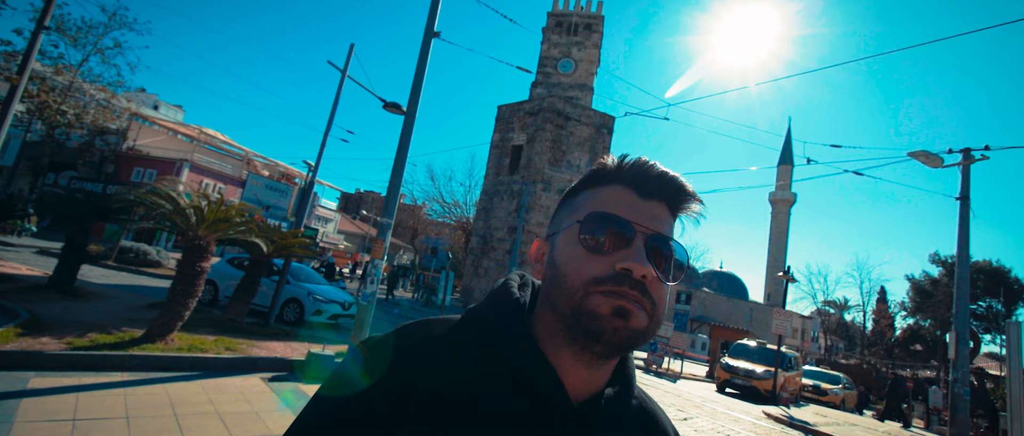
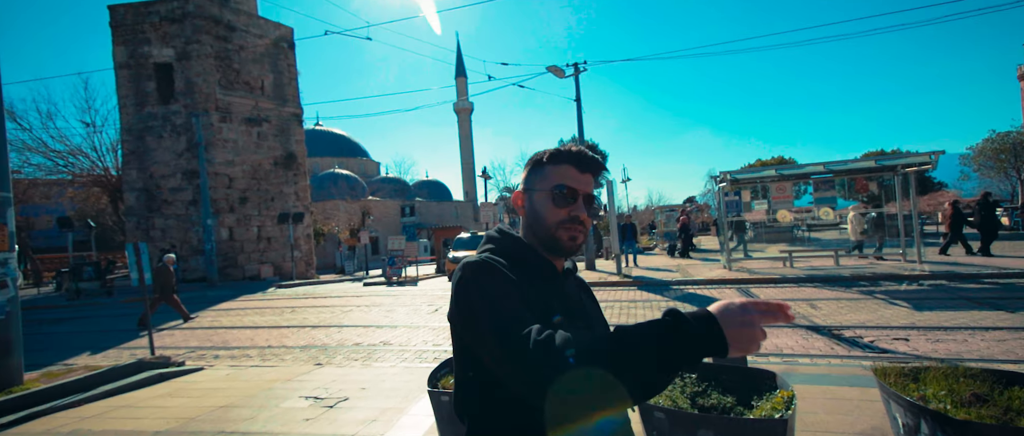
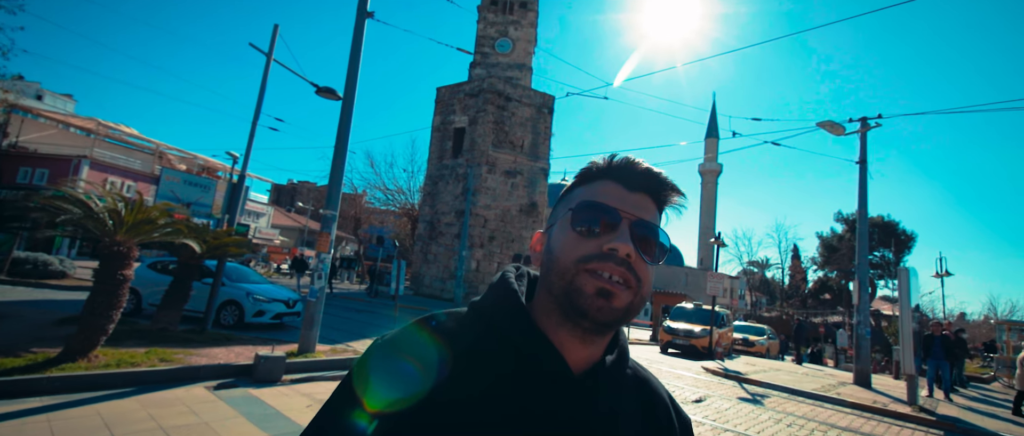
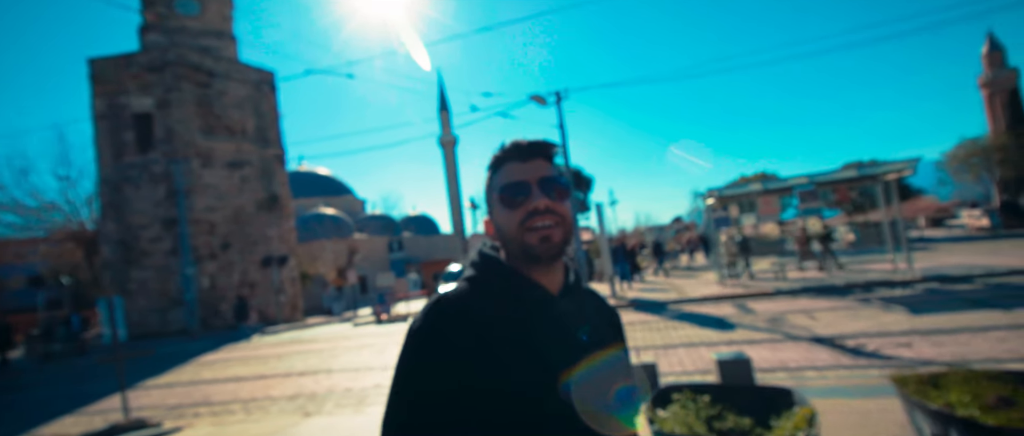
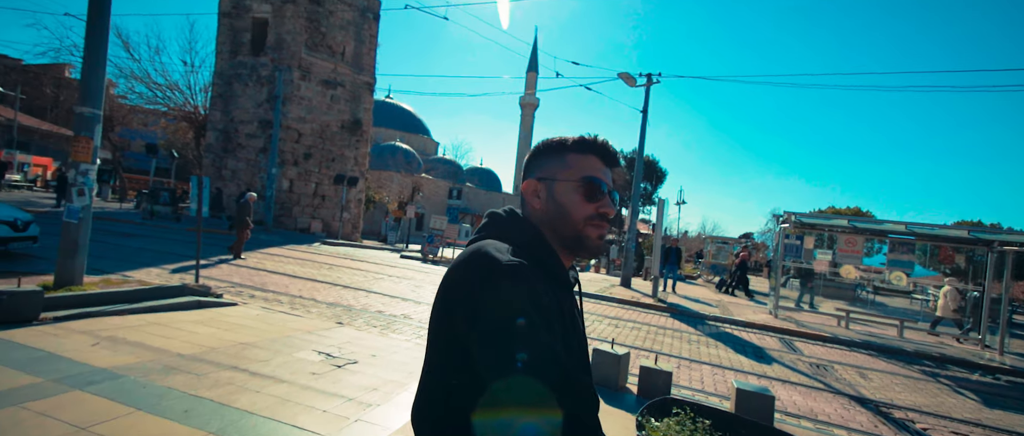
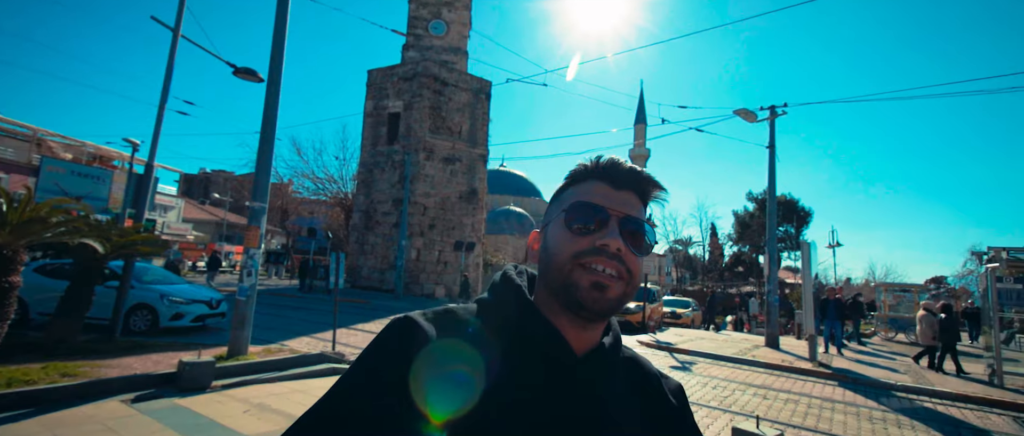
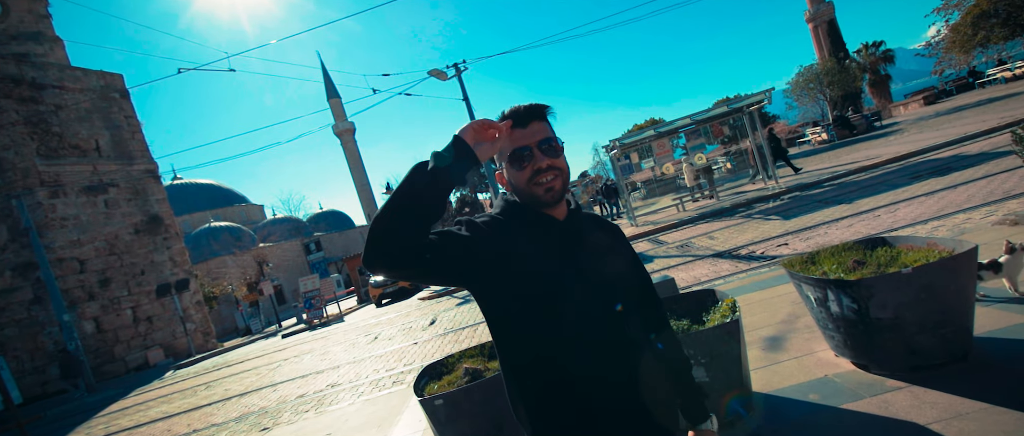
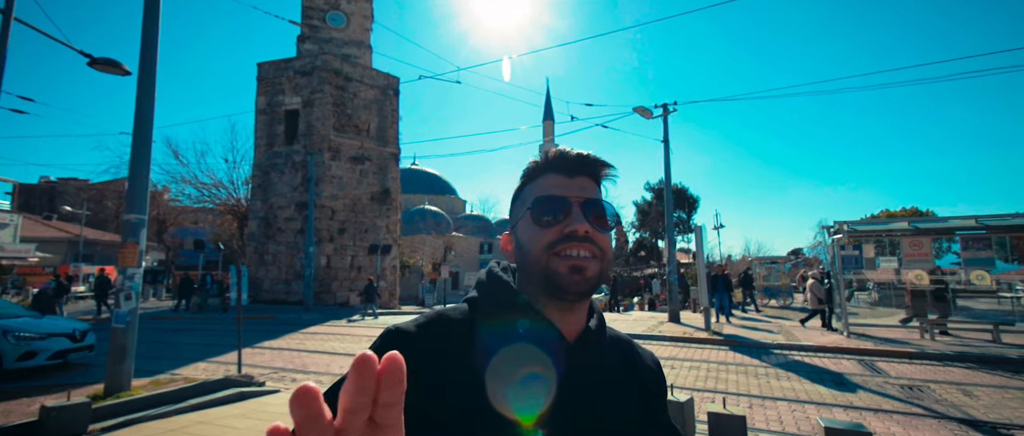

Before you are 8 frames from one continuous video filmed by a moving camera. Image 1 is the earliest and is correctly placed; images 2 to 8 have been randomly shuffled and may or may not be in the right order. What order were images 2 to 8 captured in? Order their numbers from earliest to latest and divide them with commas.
3, 6, 8, 4, 7, 2, 5
